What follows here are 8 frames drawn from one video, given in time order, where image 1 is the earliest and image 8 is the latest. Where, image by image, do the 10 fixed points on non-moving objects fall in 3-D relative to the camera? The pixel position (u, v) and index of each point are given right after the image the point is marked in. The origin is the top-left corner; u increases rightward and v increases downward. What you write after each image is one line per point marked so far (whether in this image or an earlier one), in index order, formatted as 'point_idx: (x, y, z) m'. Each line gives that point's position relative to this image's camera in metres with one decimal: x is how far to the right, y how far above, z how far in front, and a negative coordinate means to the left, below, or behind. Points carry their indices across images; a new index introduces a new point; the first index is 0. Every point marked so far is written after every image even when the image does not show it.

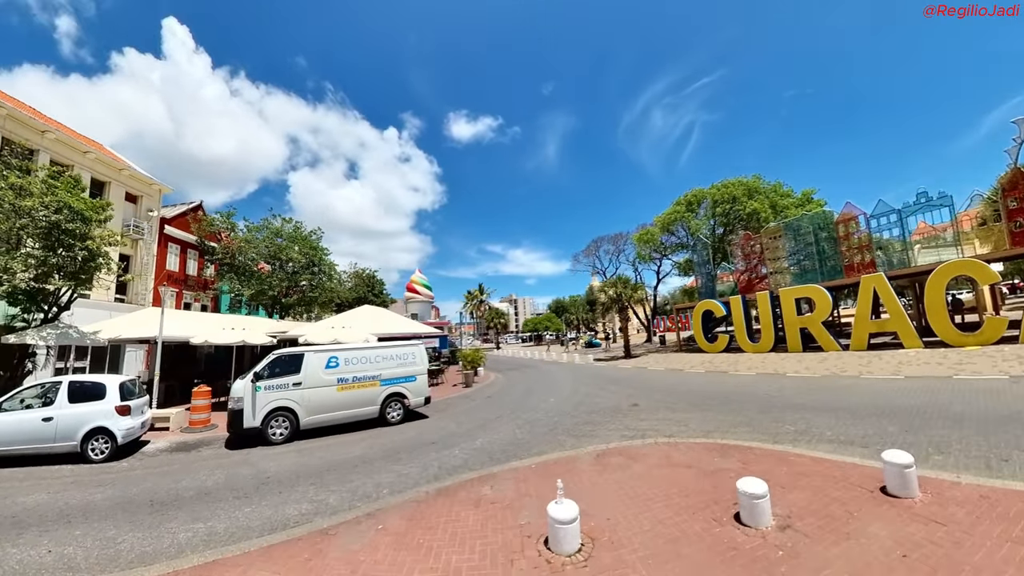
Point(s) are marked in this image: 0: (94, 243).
0: (-14.8, +1.8, +14.6) m
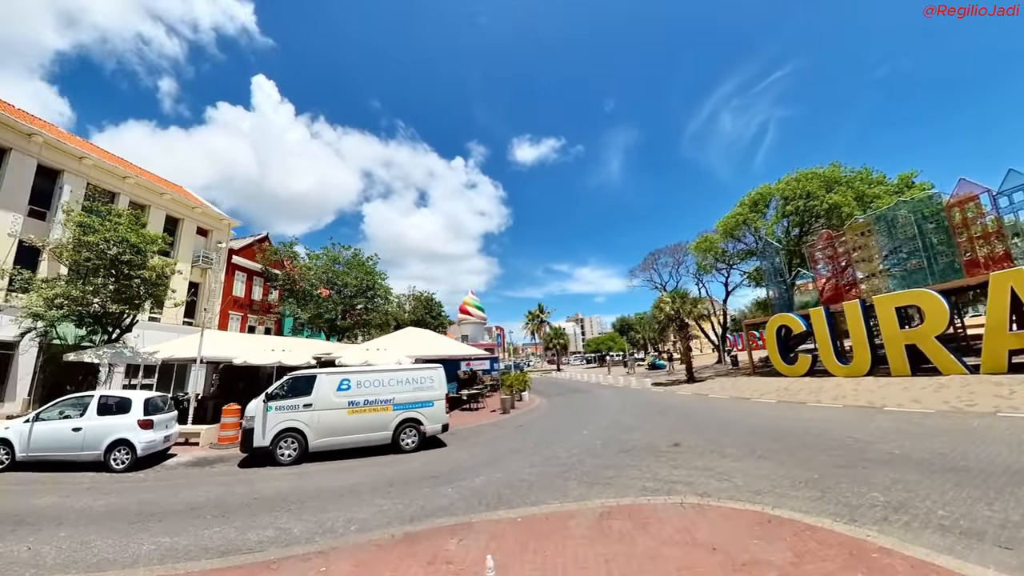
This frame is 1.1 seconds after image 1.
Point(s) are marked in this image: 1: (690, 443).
0: (-14.2, +0.7, +15.7) m
1: (+5.4, -4.7, +11.6) m
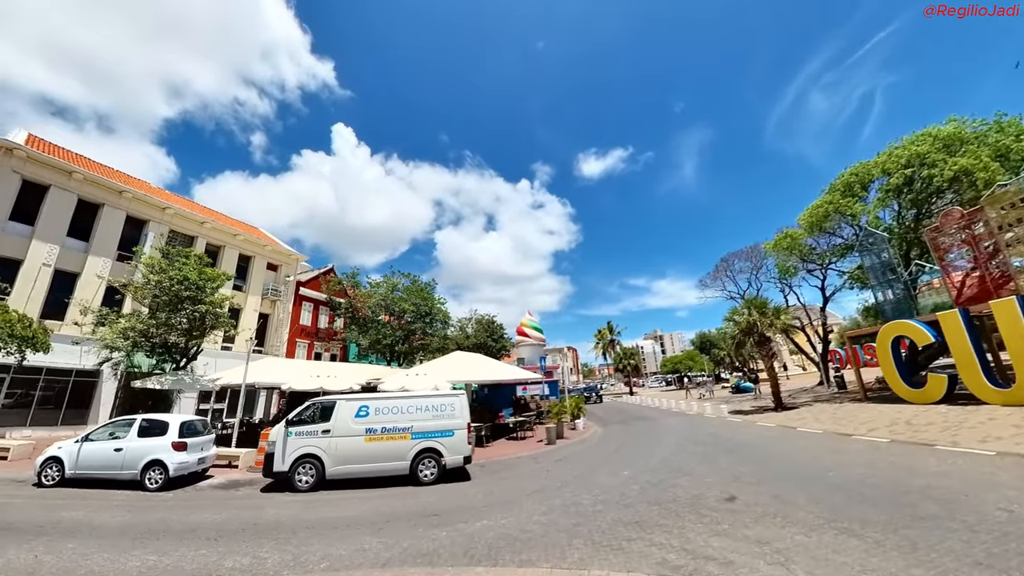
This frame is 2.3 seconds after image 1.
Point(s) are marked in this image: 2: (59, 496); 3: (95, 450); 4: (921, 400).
0: (-13.2, -0.6, +16.9) m
1: (+5.5, -4.8, +8.7) m
2: (-13.4, -6.1, +11.1) m
3: (-13.6, -5.3, +12.3) m
4: (+20.4, -5.5, +18.7) m
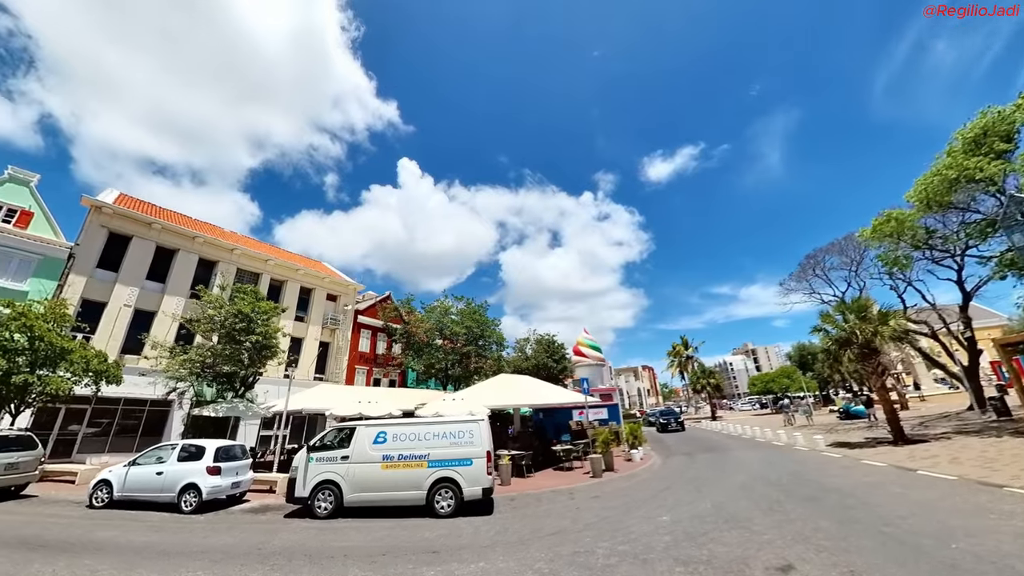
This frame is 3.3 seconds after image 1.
0: (-12.0, -2.1, +18.0) m
1: (+4.8, -4.7, +6.0) m
2: (-13.0, -7.3, +12.0) m
3: (-13.0, -6.5, +13.3) m
4: (+21.5, -4.9, +12.8) m
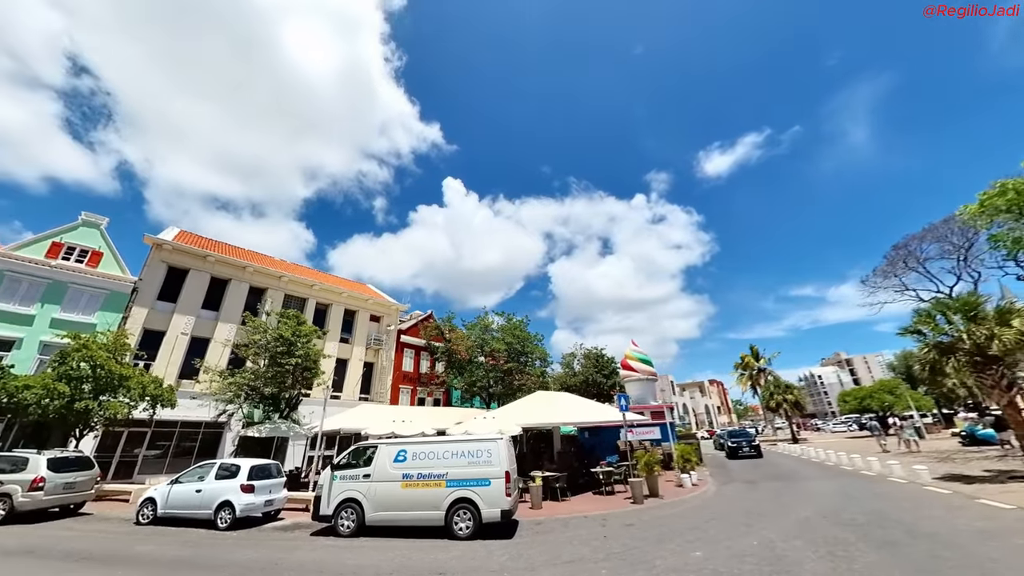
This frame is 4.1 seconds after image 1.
0: (-10.5, -3.2, +18.5) m
1: (+4.5, -4.7, +4.2) m
2: (-12.2, -8.4, +12.6) m
3: (-12.0, -7.6, +13.8) m
4: (+22.0, -4.3, +8.5) m
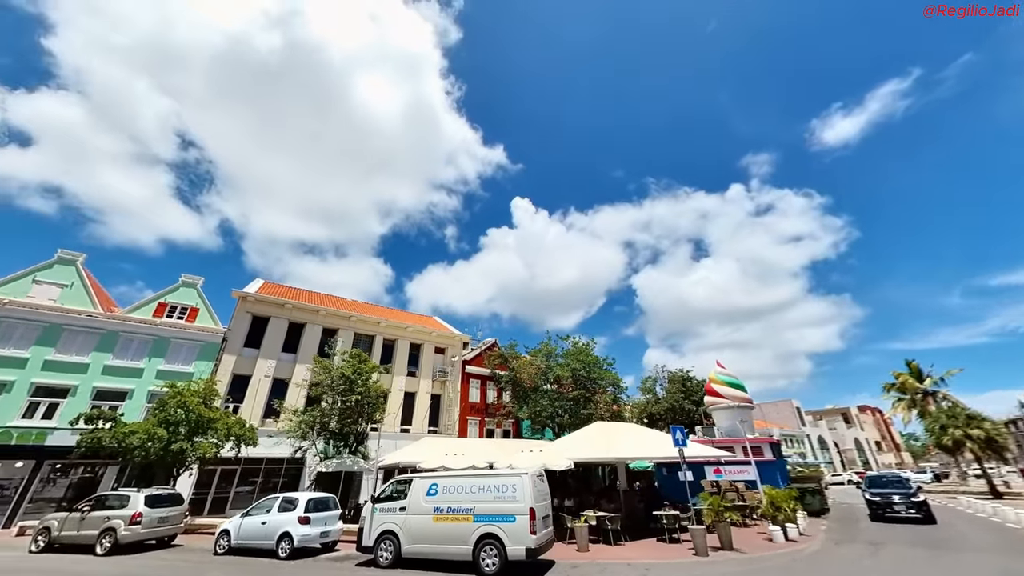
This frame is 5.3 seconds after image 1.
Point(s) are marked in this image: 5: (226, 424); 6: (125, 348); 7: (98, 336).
0: (-7.6, -5.2, +18.9) m
1: (+4.2, -5.3, +1.8) m
2: (-10.1, -10.3, +13.2) m
3: (-9.7, -9.6, +14.4) m
4: (+22.2, -3.7, +2.5) m
5: (-11.8, -5.6, +15.5) m
6: (-17.1, -2.6, +16.7) m
7: (-18.0, -2.1, +16.3) m
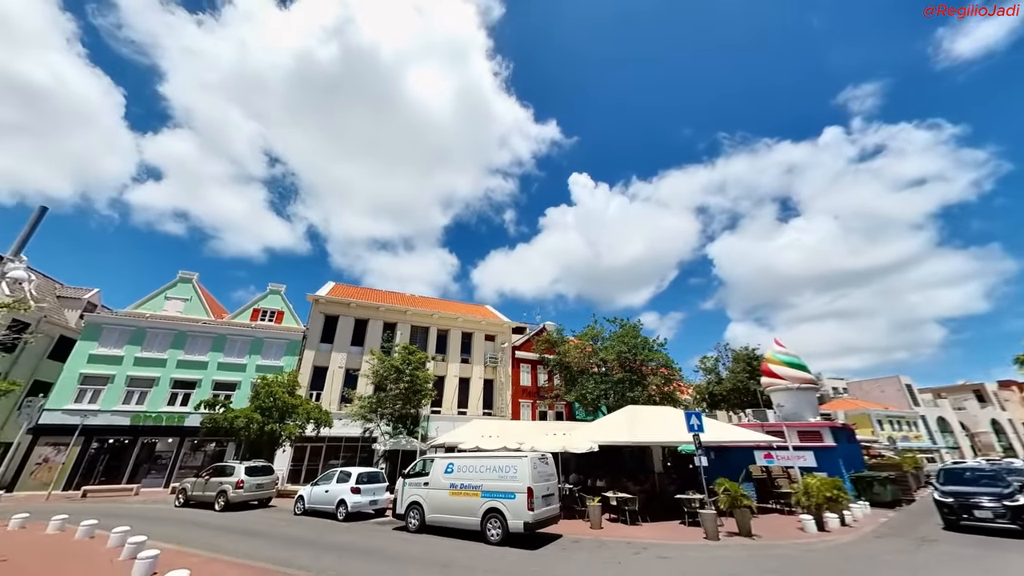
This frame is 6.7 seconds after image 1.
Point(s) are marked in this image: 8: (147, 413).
0: (-5.3, -5.1, +21.1) m
1: (+3.0, -5.5, +2.0) m
2: (-8.5, -10.7, +16.2) m
3: (-8.0, -9.9, +17.3) m
4: (+20.6, -2.8, -0.9) m
5: (-10.1, -6.0, +18.5) m
6: (-15.3, -3.2, +20.6) m
7: (-16.2, -2.8, +20.4) m
8: (-17.6, -6.1, +18.2) m
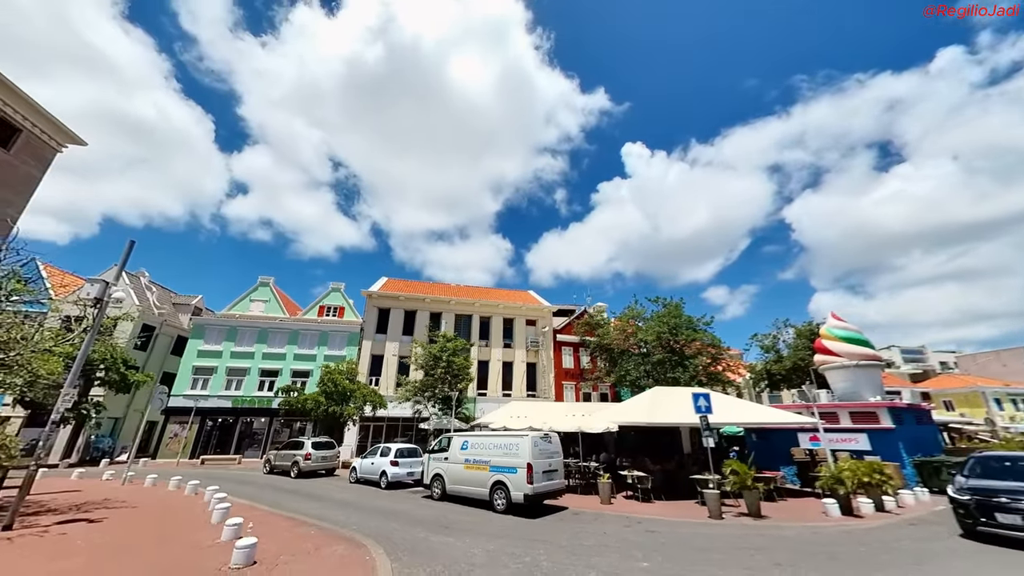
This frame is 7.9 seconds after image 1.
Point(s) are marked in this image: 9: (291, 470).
0: (-3.1, -4.6, +22.6) m
1: (+1.8, -5.6, +2.5) m
2: (-6.7, -10.6, +18.7) m
3: (-6.1, -9.7, +19.6) m
4: (+18.5, -2.0, -3.5) m
5: (-8.2, -5.9, +21.0) m
6: (-13.1, -3.3, +23.8) m
7: (-14.1, -2.9, +23.7) m
8: (-15.7, -6.4, +22.0) m
9: (-9.7, -8.0, +16.6) m
